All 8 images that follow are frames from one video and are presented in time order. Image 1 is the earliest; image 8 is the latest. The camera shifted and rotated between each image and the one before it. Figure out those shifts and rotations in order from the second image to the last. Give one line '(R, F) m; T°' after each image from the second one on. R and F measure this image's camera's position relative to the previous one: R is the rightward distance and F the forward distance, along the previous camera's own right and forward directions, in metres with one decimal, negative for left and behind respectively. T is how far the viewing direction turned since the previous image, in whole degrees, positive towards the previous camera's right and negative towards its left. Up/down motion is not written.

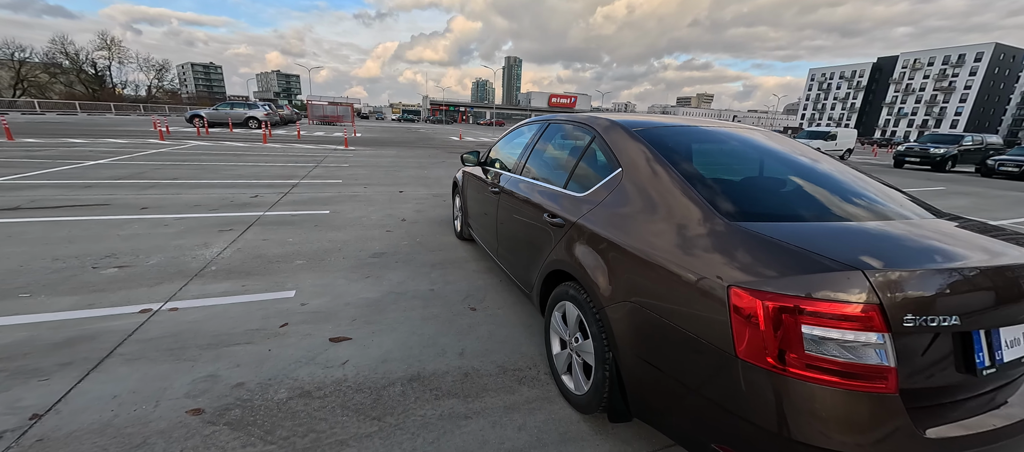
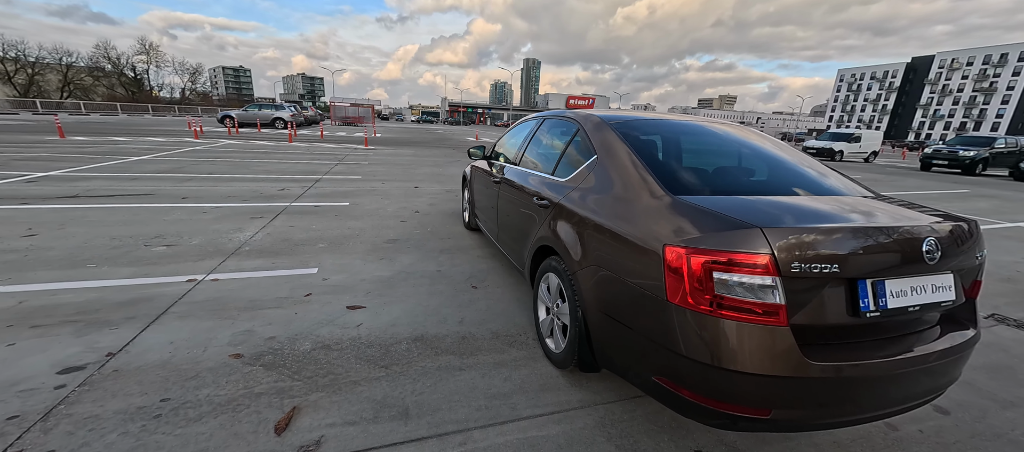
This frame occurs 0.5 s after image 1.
(+0.2, -0.3) m; -2°
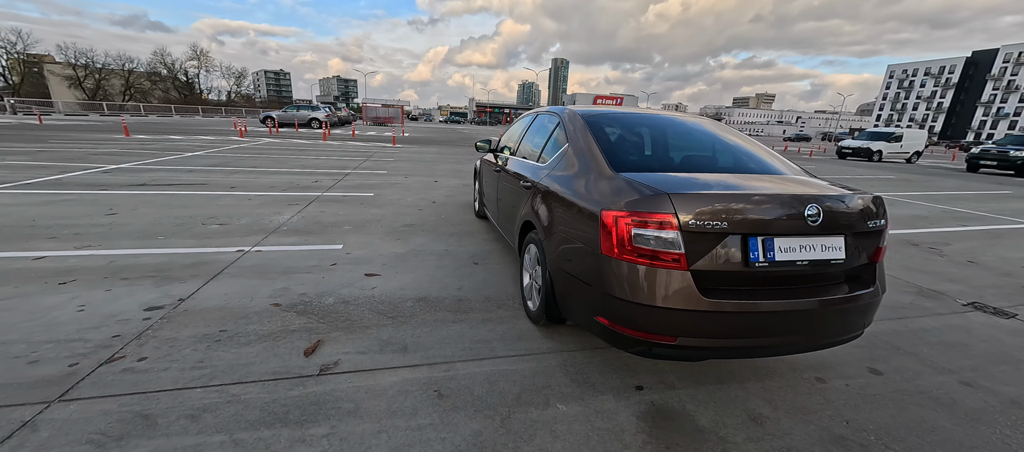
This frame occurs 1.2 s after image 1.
(+0.3, -0.4) m; -4°
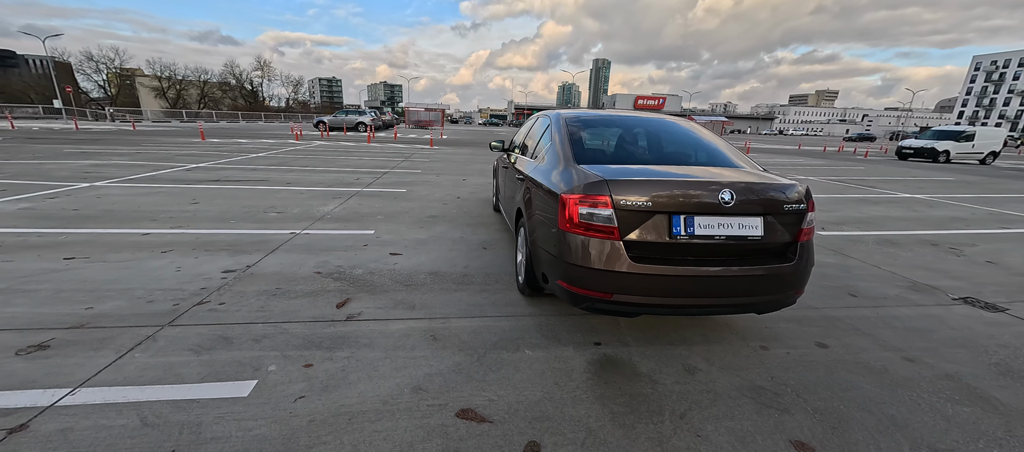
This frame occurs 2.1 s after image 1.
(+0.4, -0.5) m; -6°
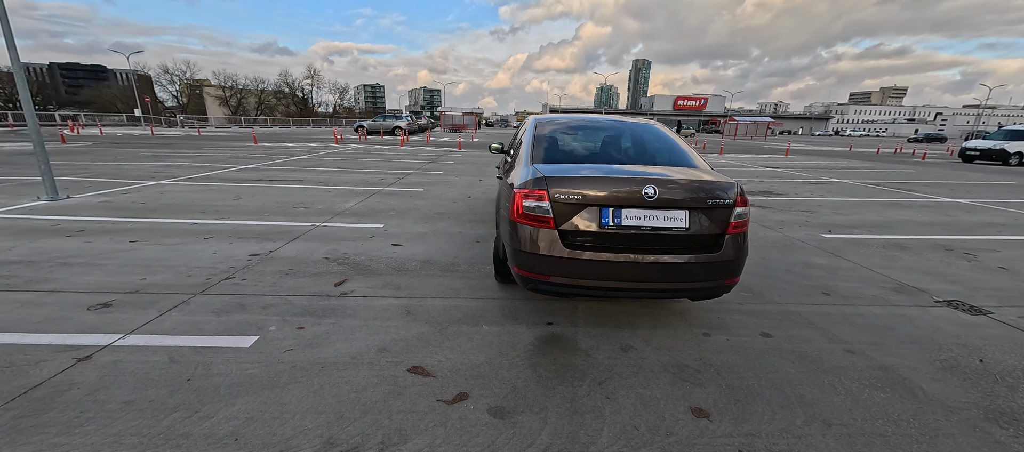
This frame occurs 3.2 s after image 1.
(+0.6, -0.4) m; -6°
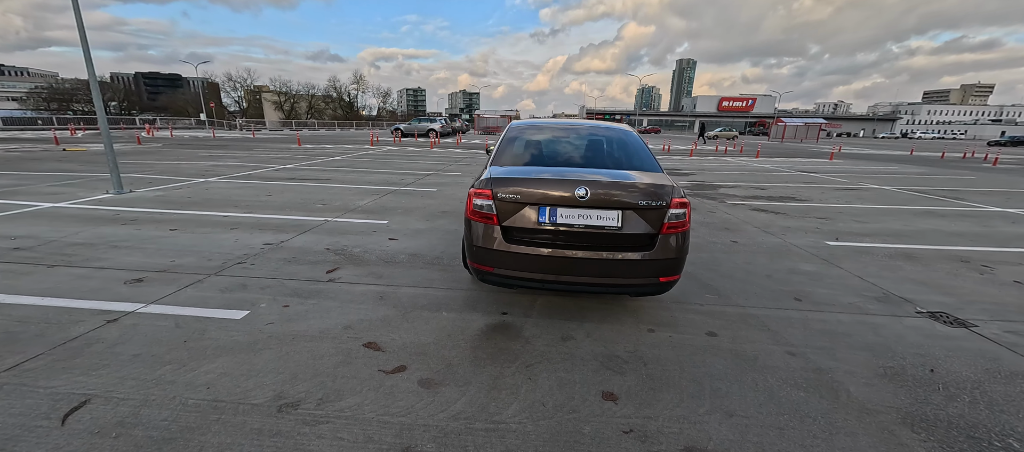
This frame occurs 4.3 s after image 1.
(+0.7, -0.3) m; -6°
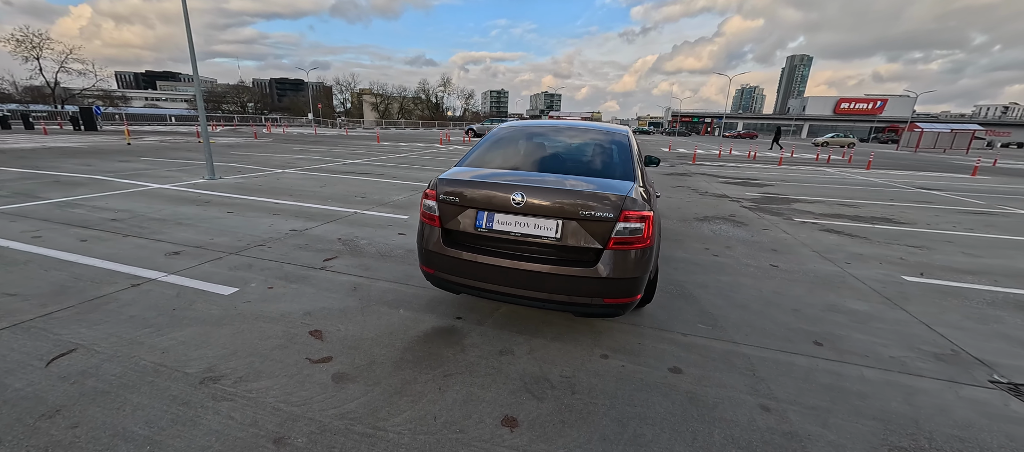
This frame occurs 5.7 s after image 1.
(+1.0, +0.2) m; -13°
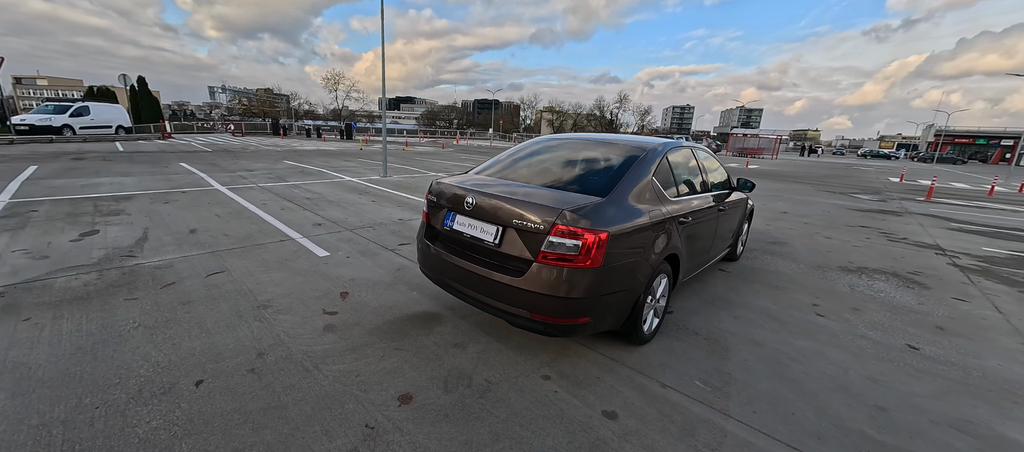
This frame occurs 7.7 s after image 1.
(+1.6, +0.3) m; -28°
